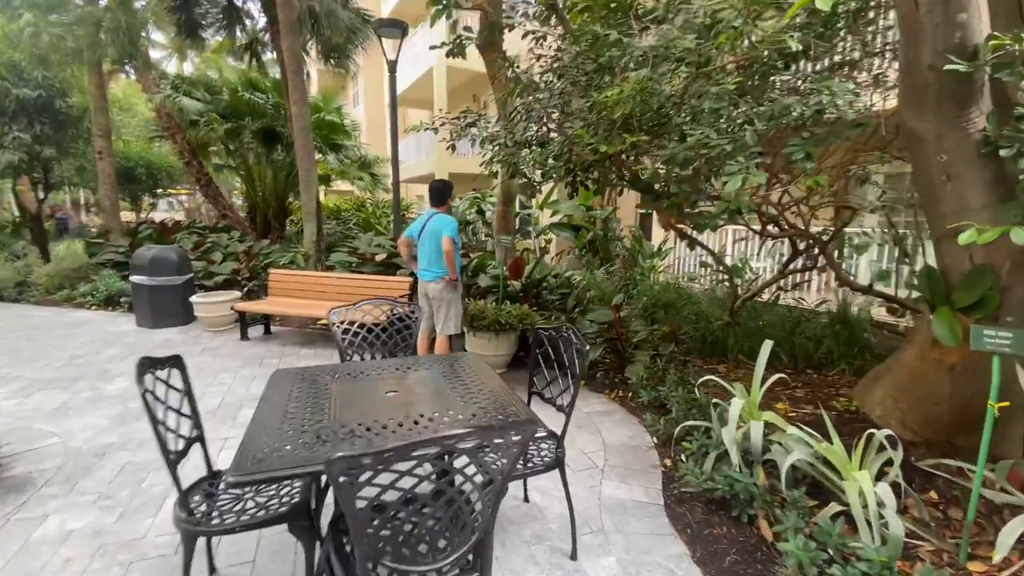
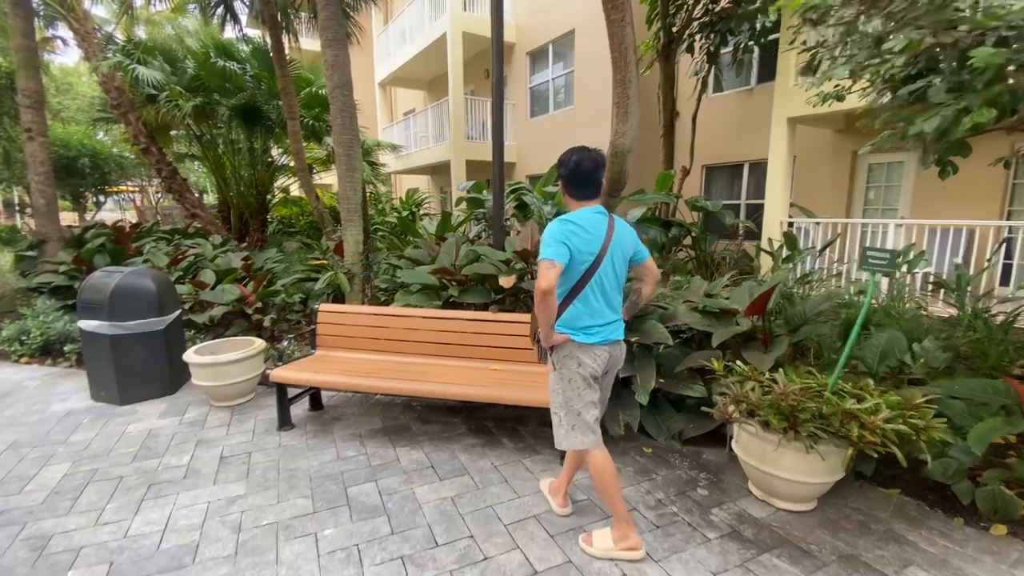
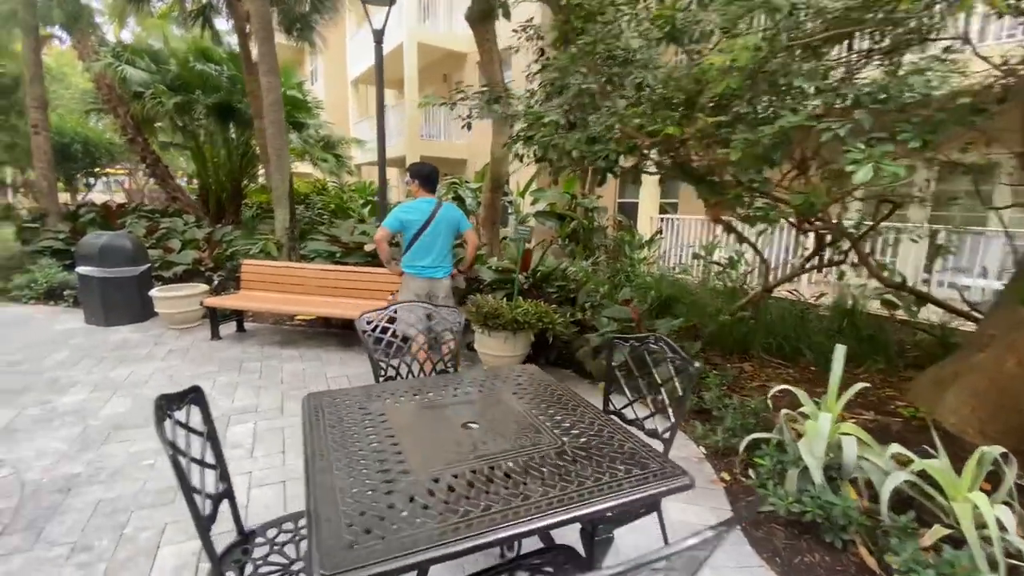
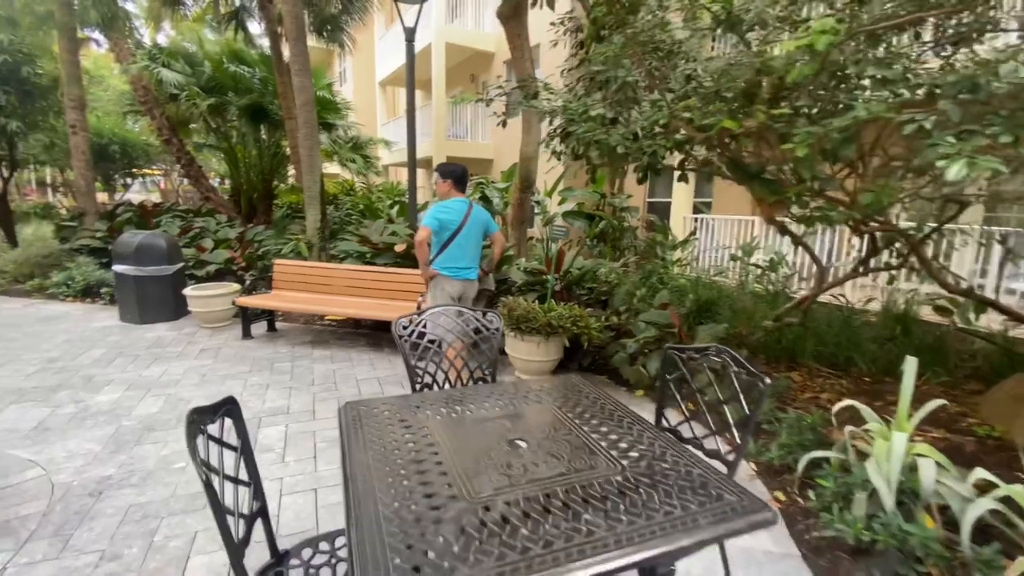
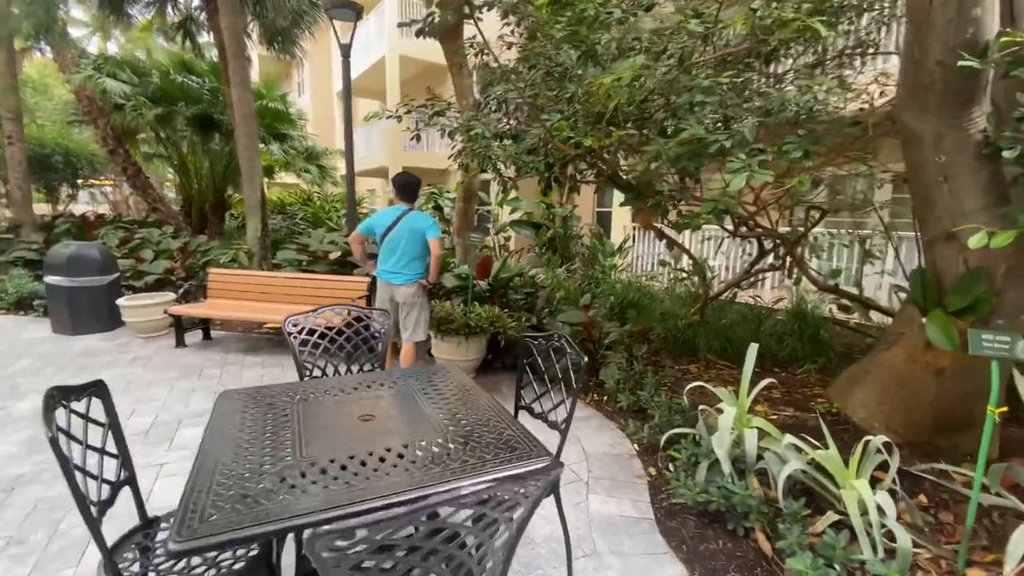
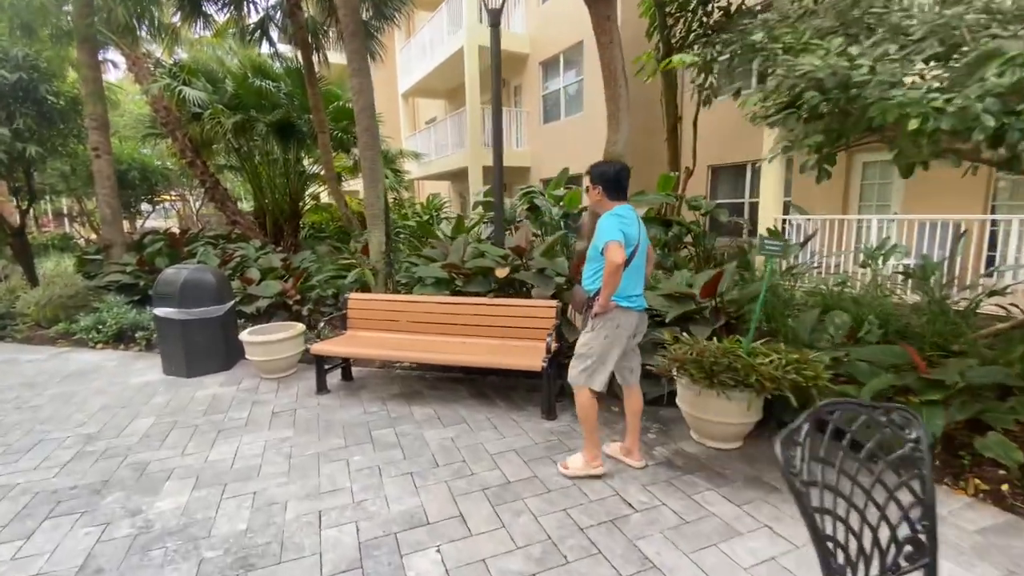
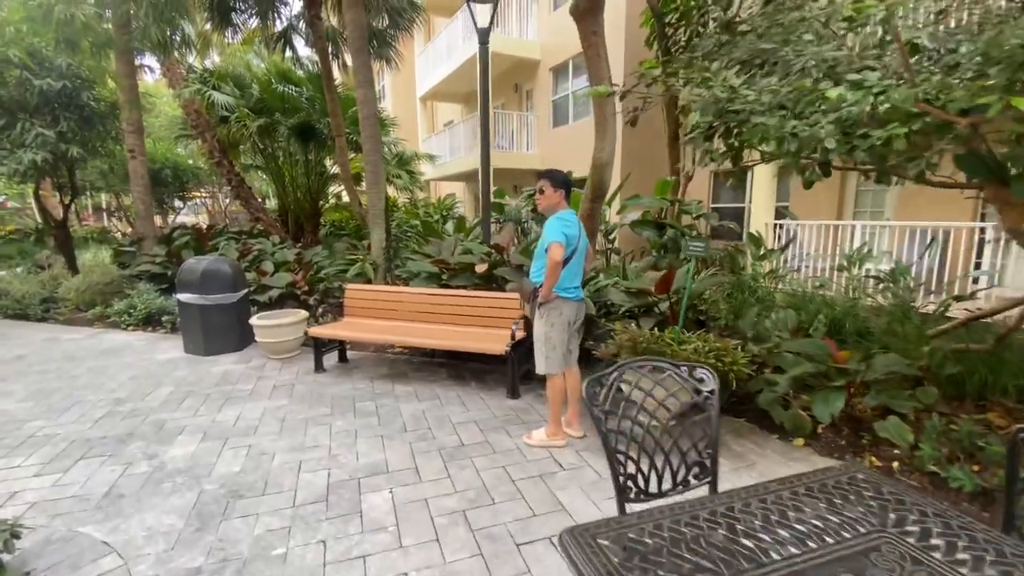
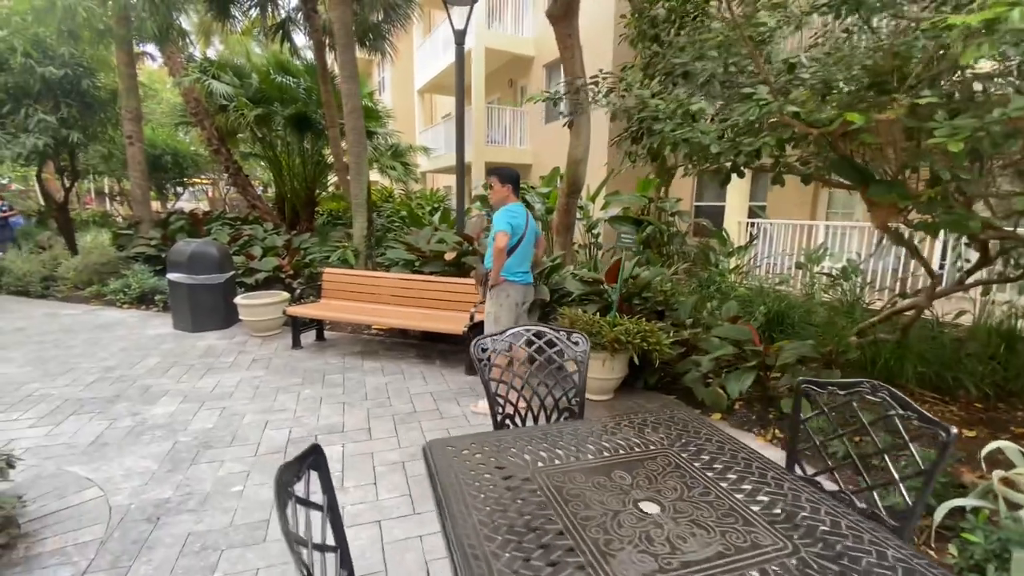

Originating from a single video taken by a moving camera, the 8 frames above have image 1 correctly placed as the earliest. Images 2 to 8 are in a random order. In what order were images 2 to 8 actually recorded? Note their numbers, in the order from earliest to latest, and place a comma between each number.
5, 3, 4, 8, 7, 6, 2
